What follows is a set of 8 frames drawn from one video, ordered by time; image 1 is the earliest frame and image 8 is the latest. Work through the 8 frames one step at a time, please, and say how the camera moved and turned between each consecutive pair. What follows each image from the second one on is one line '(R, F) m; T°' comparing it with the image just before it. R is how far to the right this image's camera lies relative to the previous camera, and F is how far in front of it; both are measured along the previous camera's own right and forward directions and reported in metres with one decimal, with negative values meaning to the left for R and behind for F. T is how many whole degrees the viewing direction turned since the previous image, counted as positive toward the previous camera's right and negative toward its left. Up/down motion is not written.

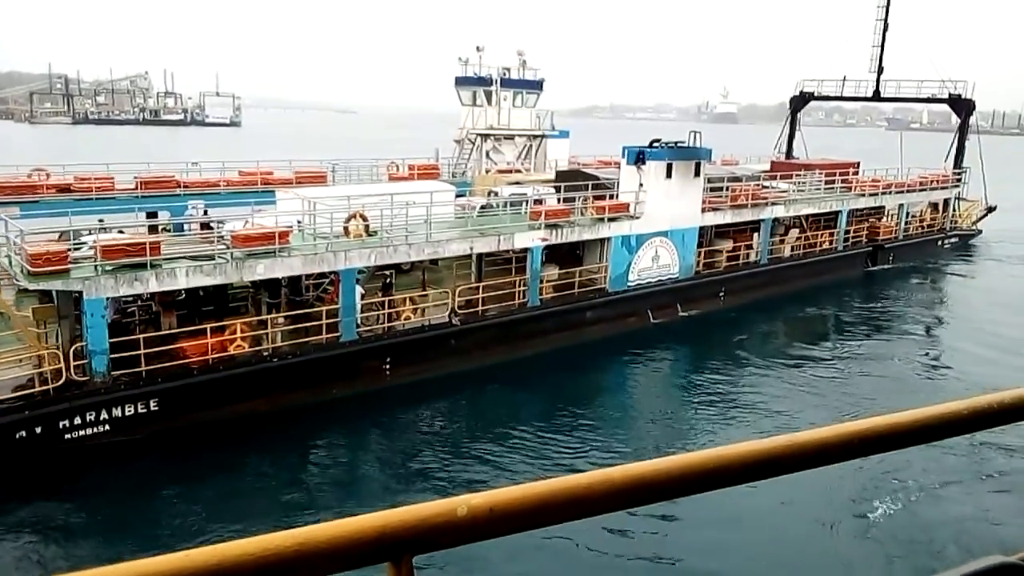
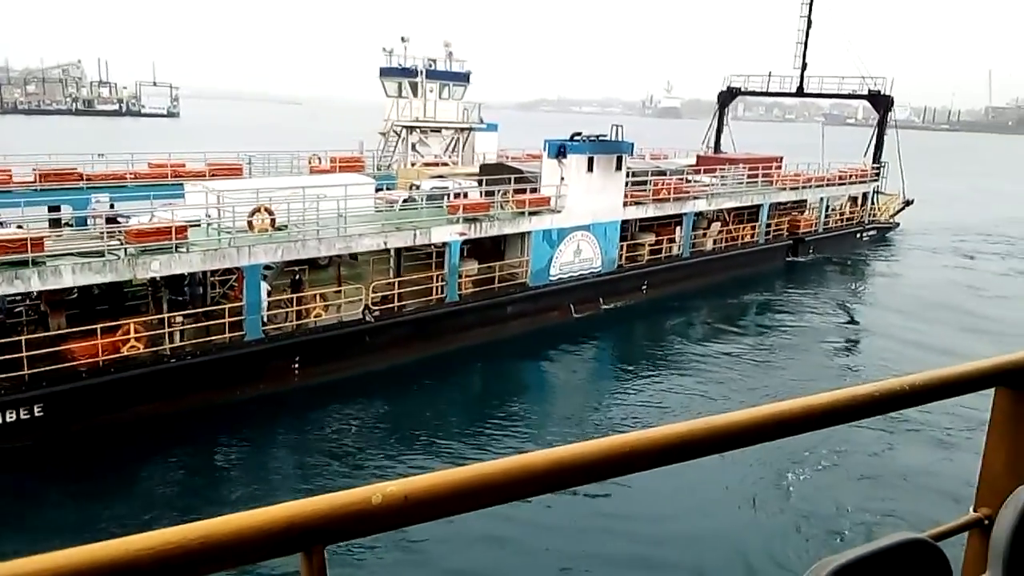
(+0.6, +0.2) m; +4°
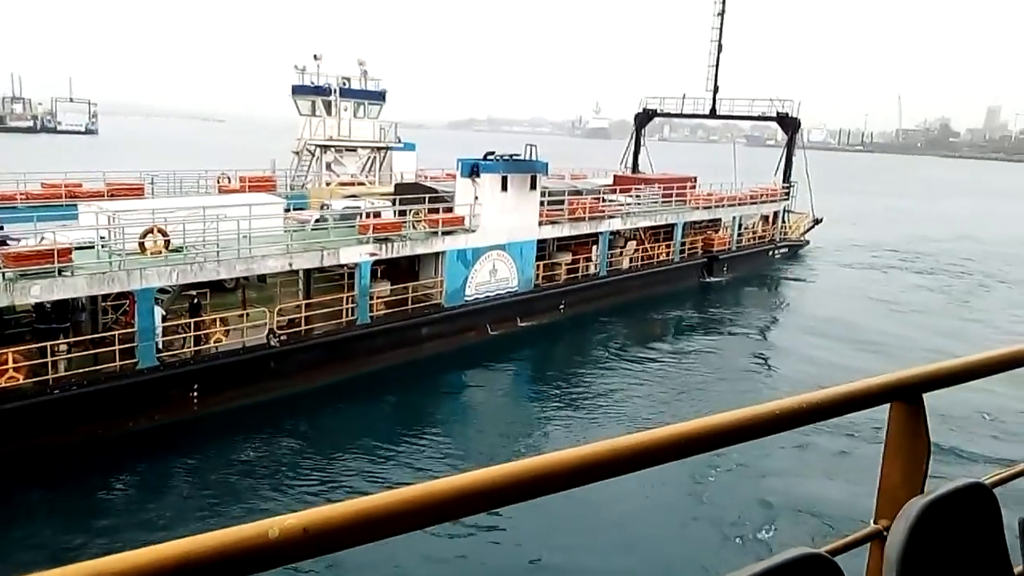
(+0.4, +0.2) m; +5°
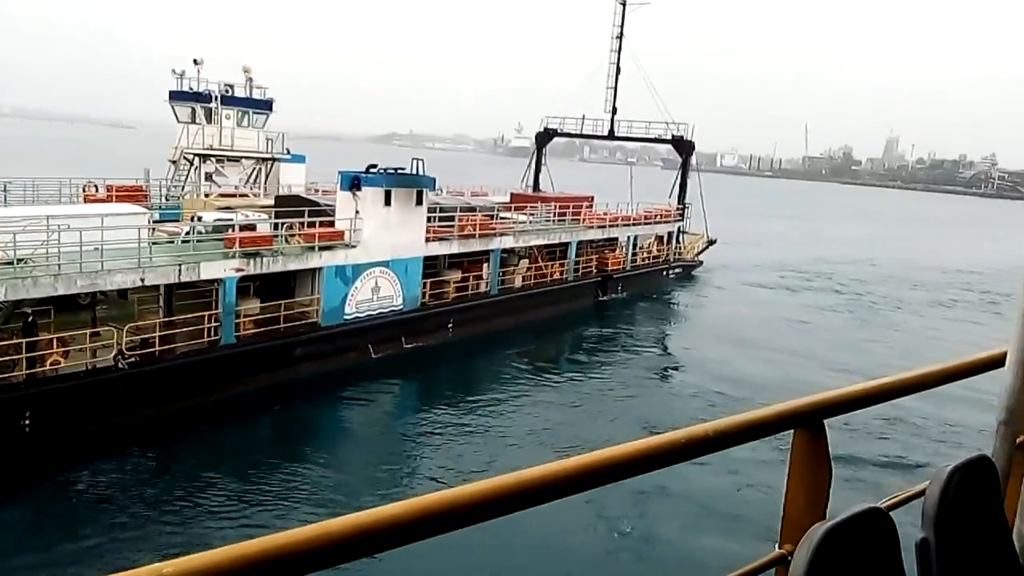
(+0.7, +0.5) m; +6°
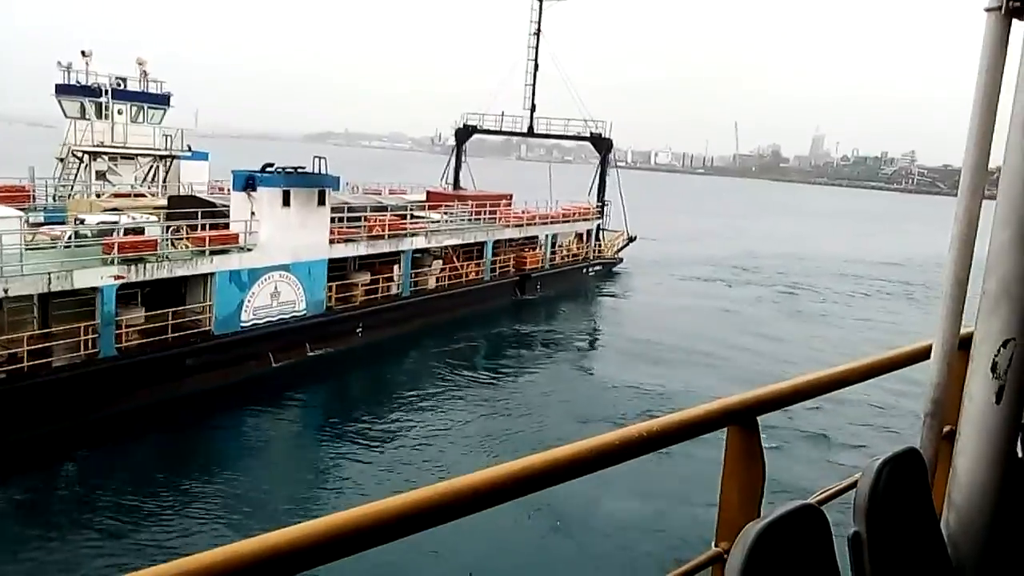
(+0.6, +0.5) m; +5°
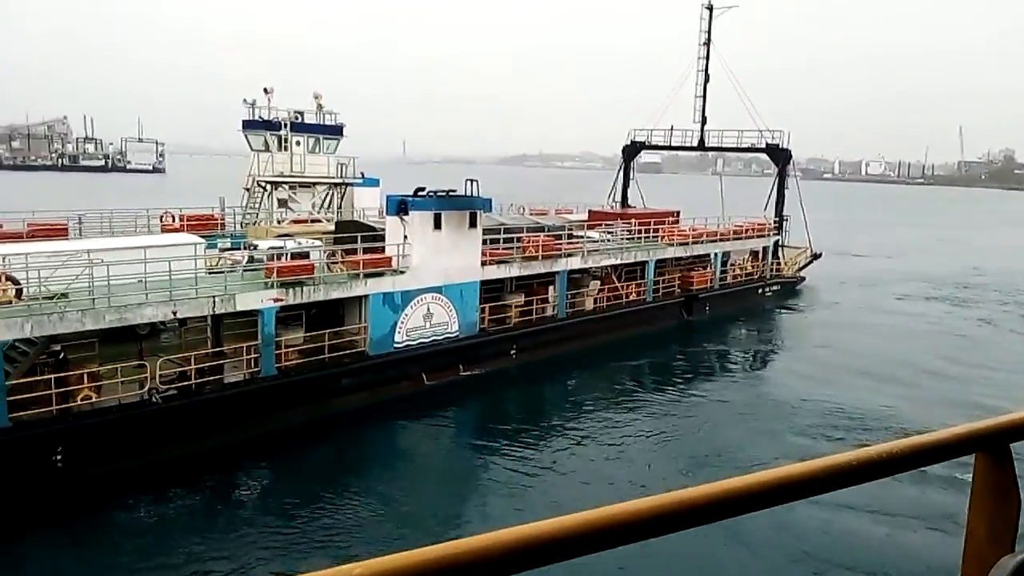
(+0.7, +0.7) m; -13°
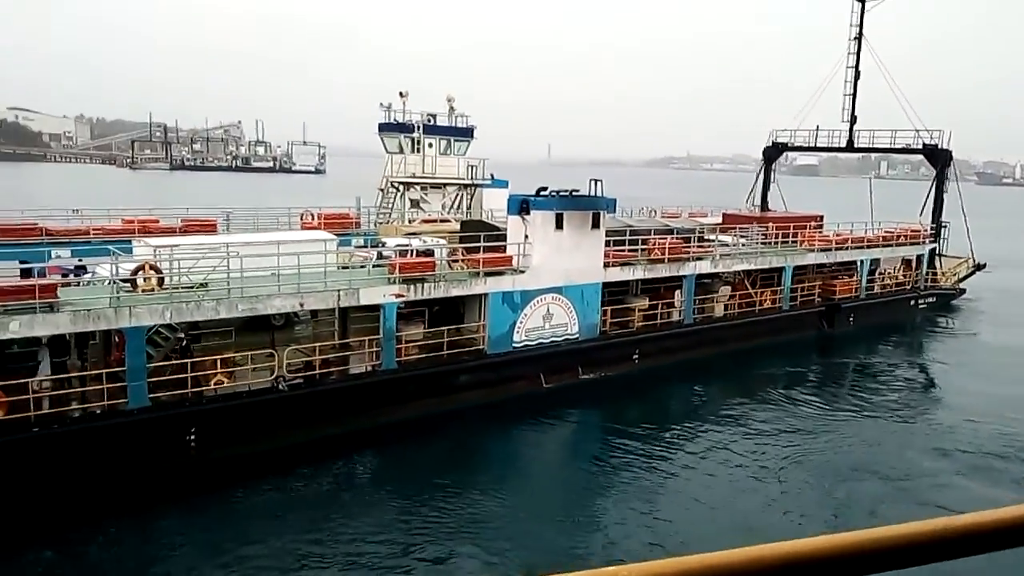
(+0.4, +0.3) m; -10°
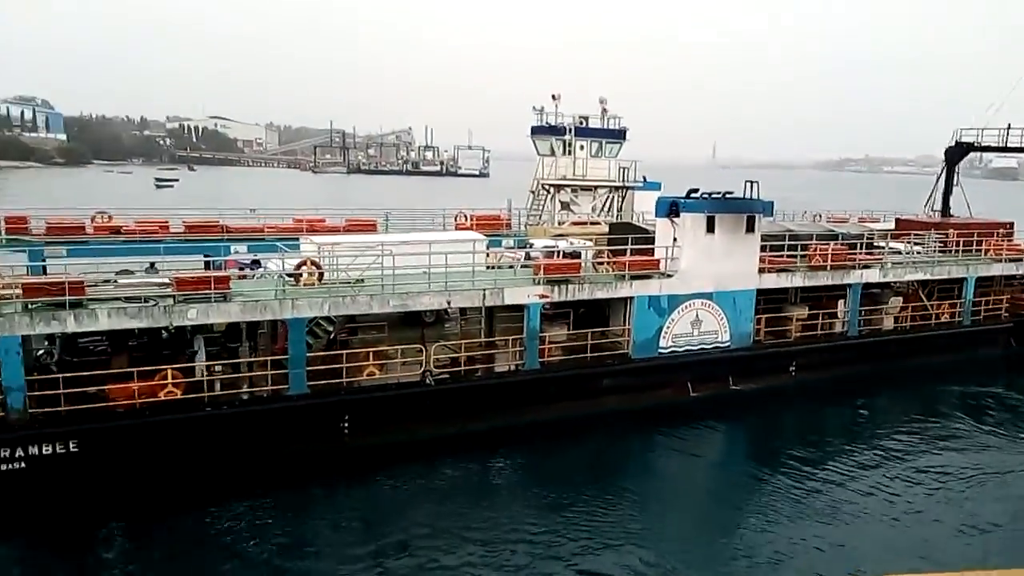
(+0.2, +0.1) m; -11°
